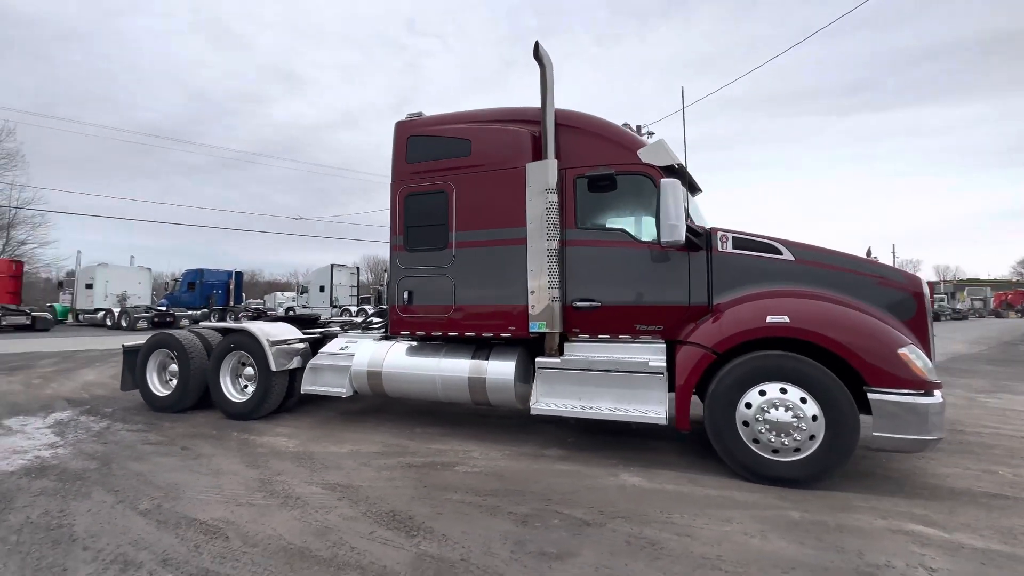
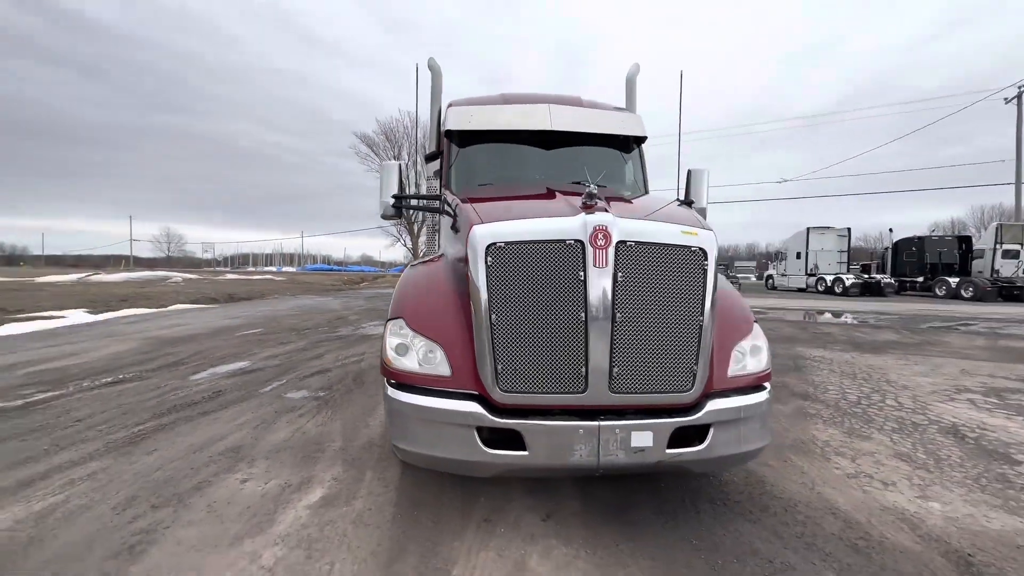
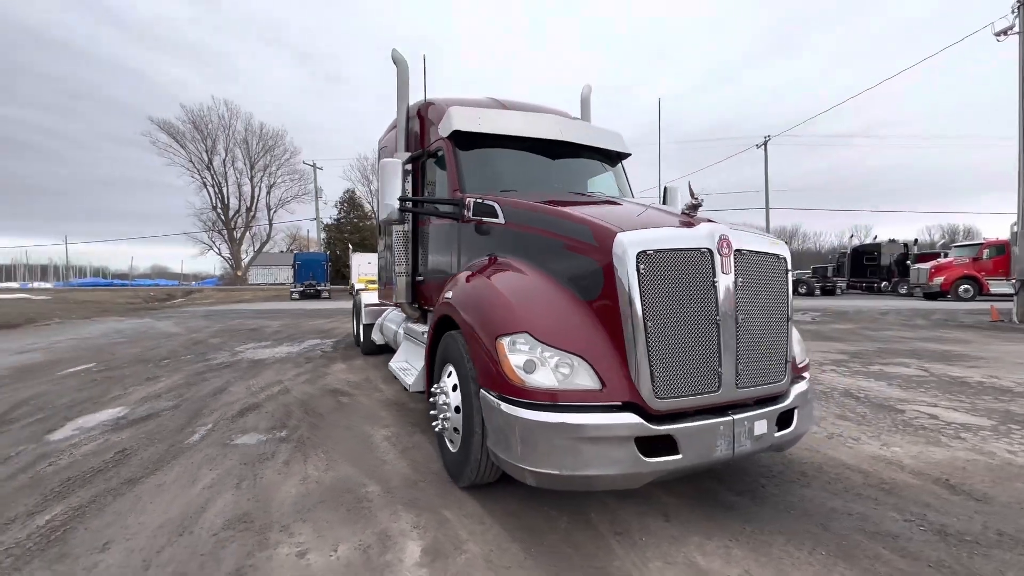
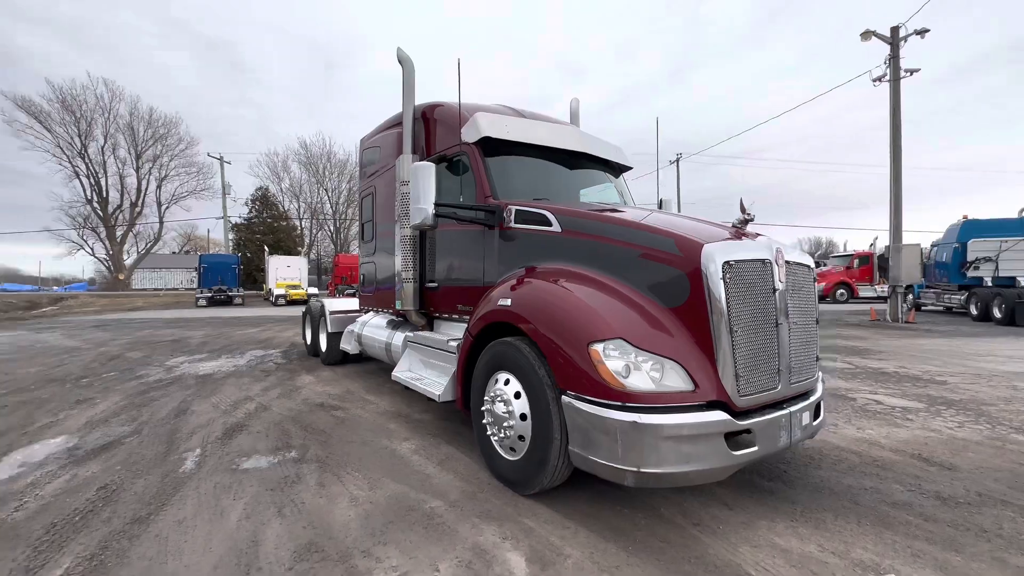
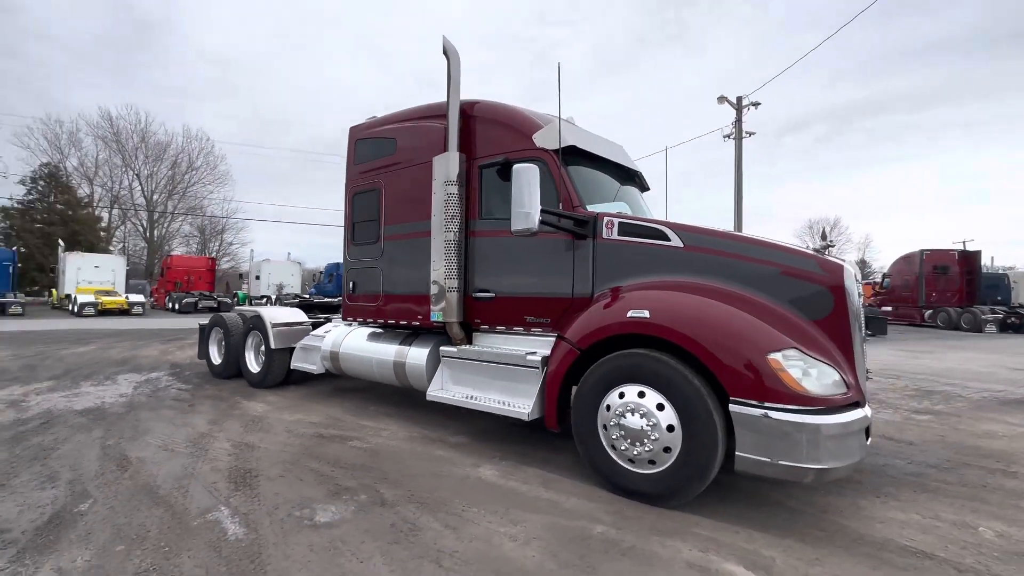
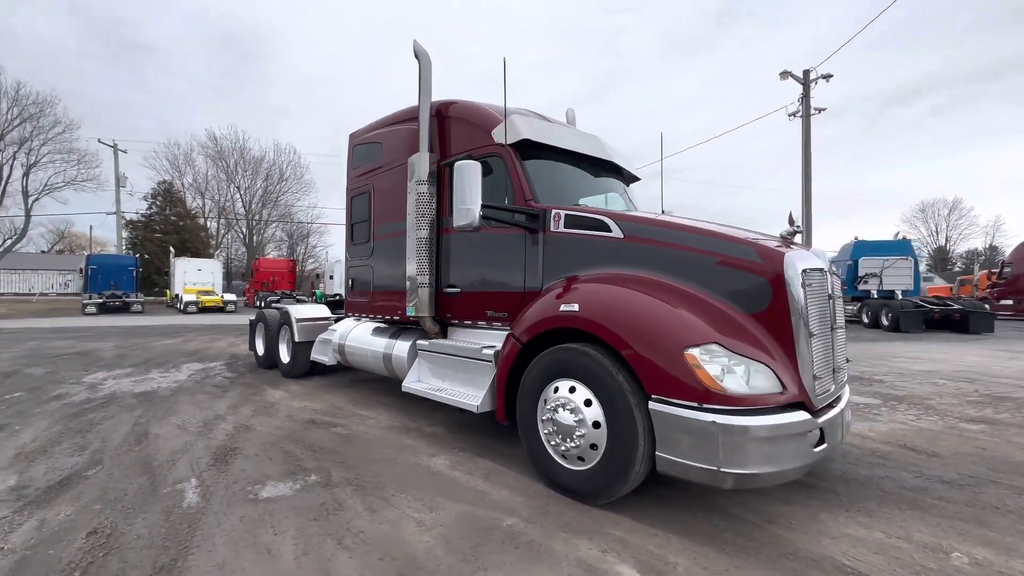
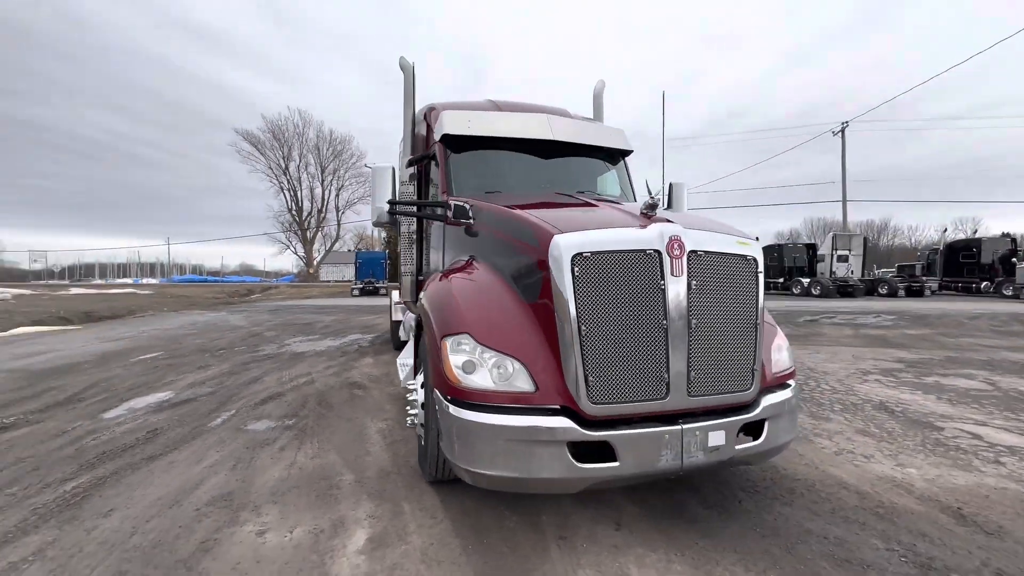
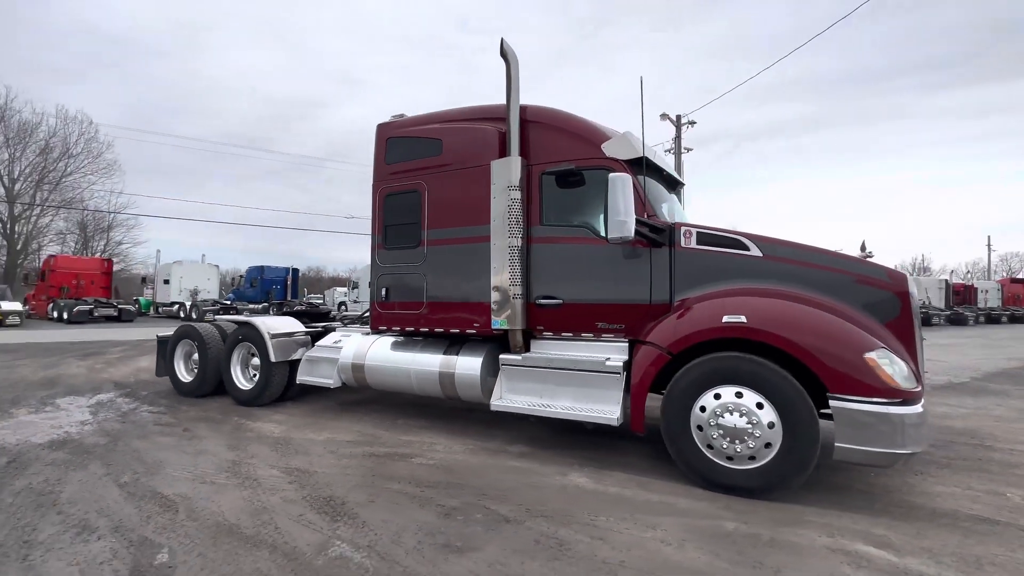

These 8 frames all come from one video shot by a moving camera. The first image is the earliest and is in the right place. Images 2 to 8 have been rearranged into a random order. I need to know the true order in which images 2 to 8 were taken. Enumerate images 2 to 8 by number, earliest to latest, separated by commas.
8, 5, 6, 4, 3, 7, 2
